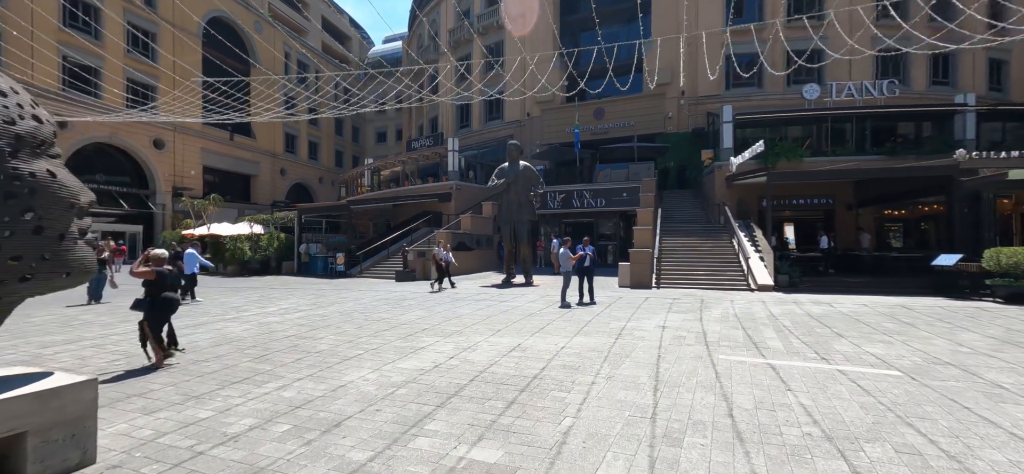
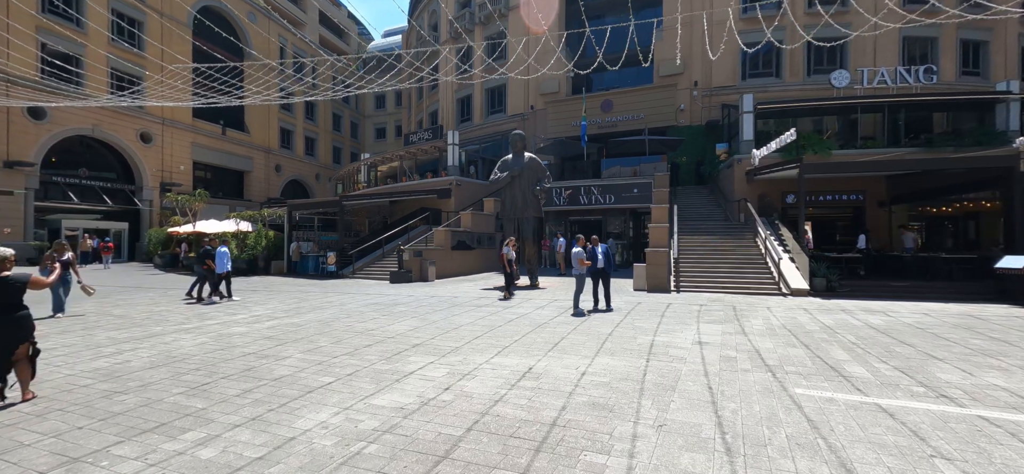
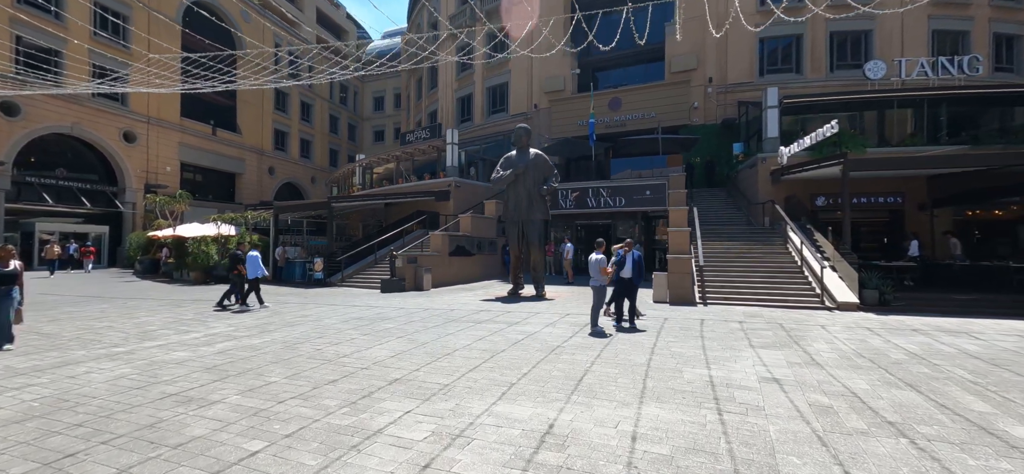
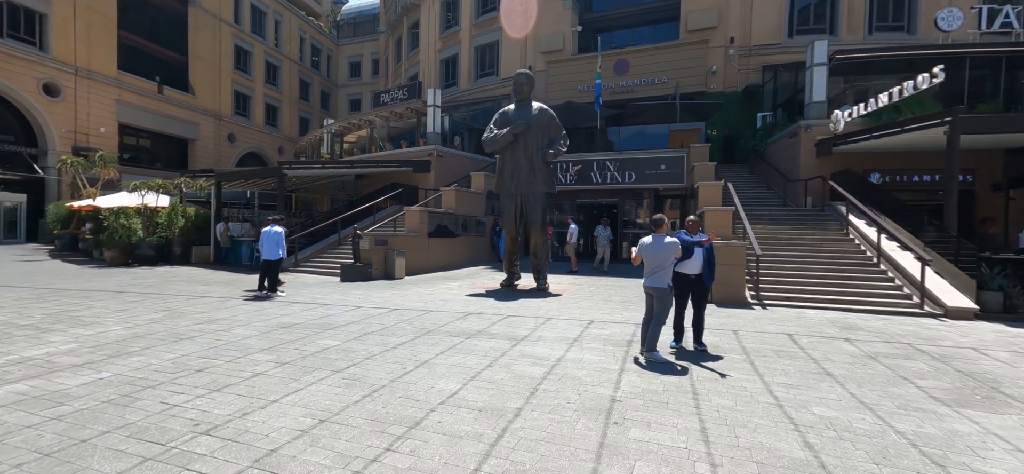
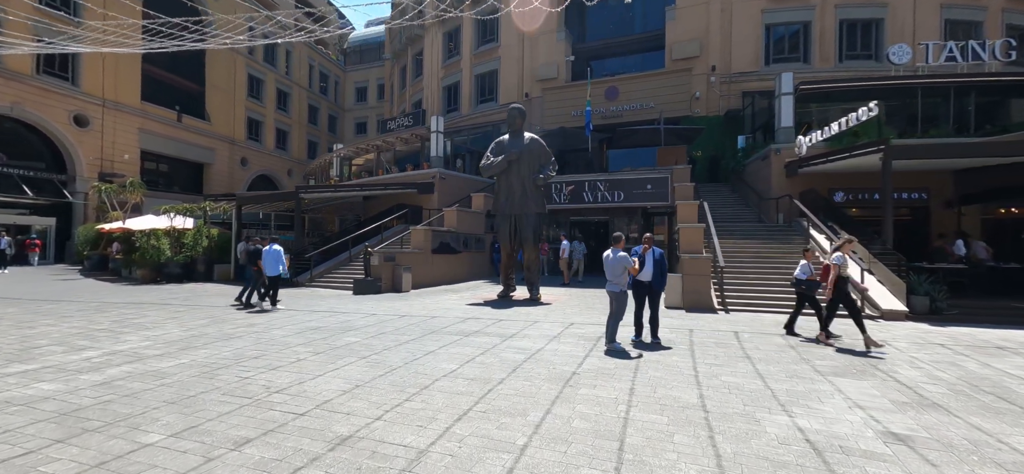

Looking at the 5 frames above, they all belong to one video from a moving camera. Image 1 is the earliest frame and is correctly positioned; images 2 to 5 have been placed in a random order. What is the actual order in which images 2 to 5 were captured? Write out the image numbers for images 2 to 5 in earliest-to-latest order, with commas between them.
2, 3, 5, 4
